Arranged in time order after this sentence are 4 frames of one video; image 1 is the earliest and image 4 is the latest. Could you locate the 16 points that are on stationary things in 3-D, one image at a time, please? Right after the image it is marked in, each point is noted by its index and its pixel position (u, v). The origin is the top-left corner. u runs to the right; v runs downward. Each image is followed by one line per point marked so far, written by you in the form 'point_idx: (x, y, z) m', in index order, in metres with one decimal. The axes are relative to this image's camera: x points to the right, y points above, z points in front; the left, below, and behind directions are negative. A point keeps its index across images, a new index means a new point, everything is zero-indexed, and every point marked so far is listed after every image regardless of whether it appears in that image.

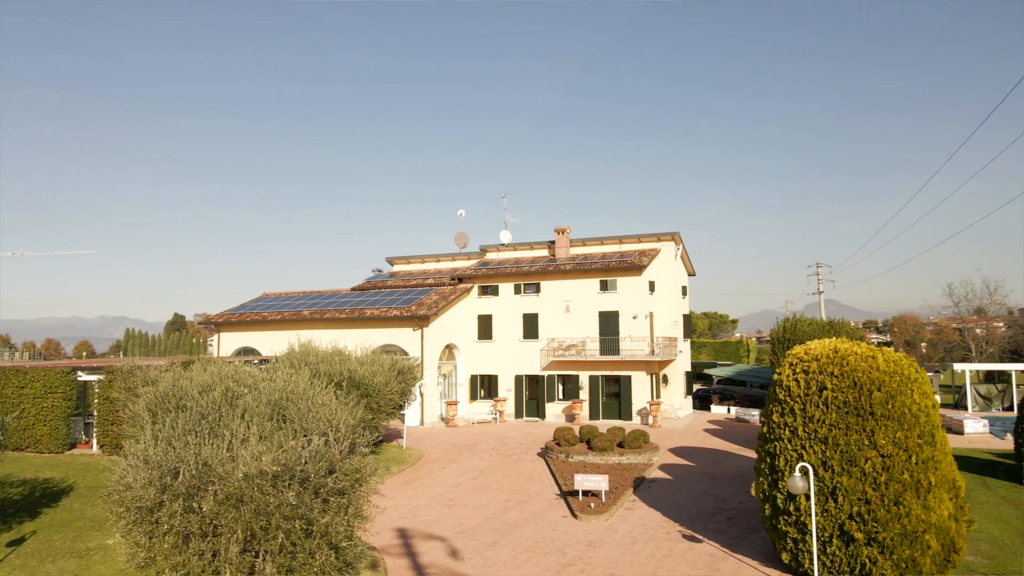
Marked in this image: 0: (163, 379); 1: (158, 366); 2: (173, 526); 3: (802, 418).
0: (-6.5, -1.8, +11.5) m
1: (-8.4, -1.9, +14.6) m
2: (-3.3, -2.3, +6.1) m
3: (+4.6, -2.1, +9.8) m
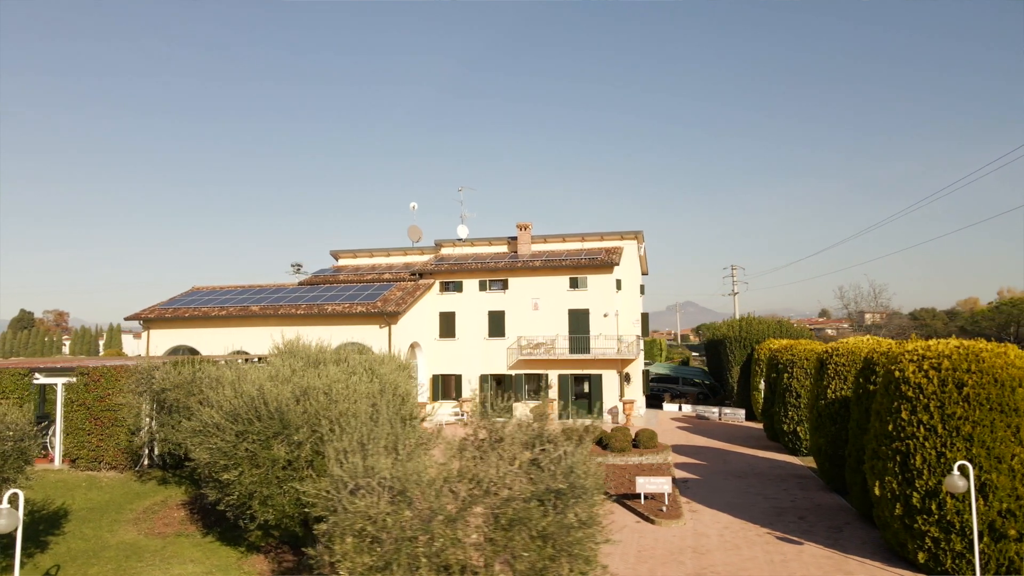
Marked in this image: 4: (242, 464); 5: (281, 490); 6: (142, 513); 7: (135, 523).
0: (-4.5, -1.5, +9.8) m
1: (-6.8, -1.6, +12.6) m
2: (-0.6, -2.2, +4.9) m
3: (+6.7, -2.0, +9.7) m
4: (-3.8, -2.5, +8.6) m
5: (-3.2, -2.8, +8.5) m
6: (-7.4, -4.5, +12.3) m
7: (-7.2, -4.5, +11.7) m
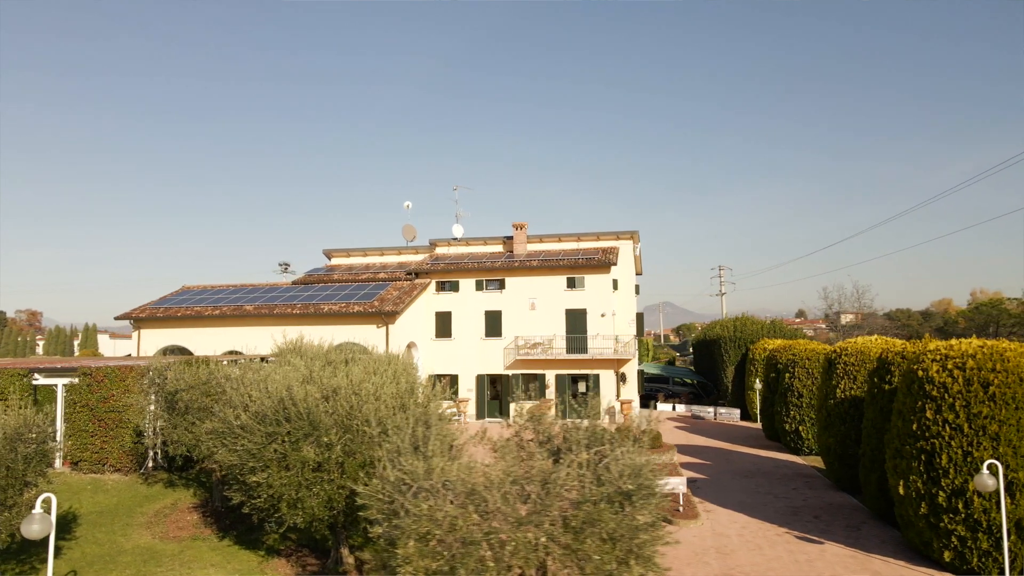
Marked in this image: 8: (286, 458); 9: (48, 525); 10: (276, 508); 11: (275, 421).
0: (-4.1, -1.5, +9.6) m
1: (-6.4, -1.6, +12.4) m
2: (0.0, -2.1, +4.8) m
3: (+7.1, -2.0, +9.7) m
4: (-3.3, -2.4, +8.5) m
5: (-2.7, -2.8, +8.4) m
6: (-7.0, -4.5, +12.0) m
7: (-6.8, -4.4, +11.5) m
8: (-3.1, -2.3, +8.5) m
9: (-4.9, -2.5, +6.5) m
10: (-3.3, -3.1, +8.7) m
11: (-3.3, -1.9, +8.6) m
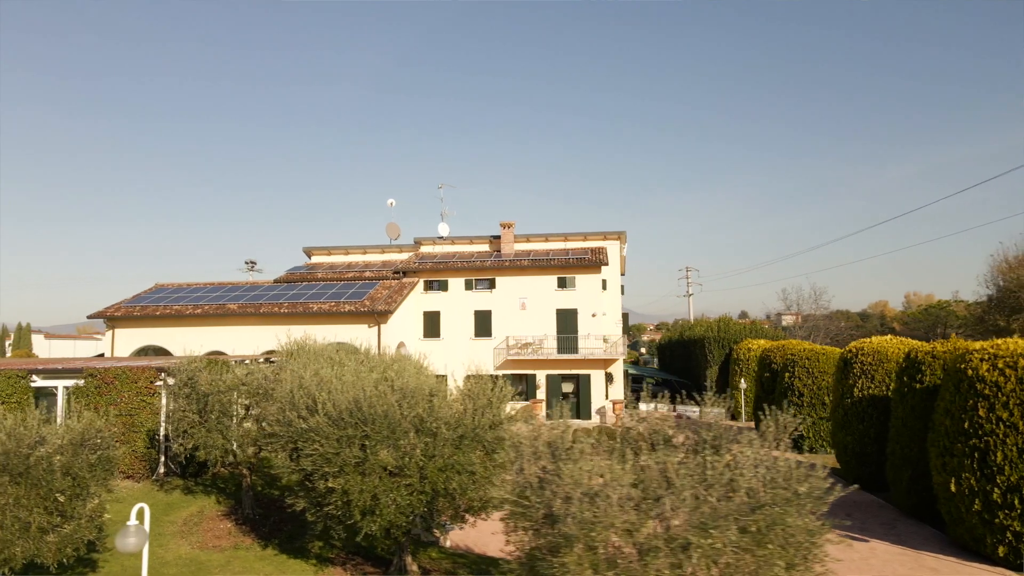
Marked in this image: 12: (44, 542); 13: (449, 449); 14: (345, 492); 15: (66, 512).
0: (-3.0, -1.5, +9.2) m
1: (-5.5, -1.6, +11.8) m
2: (+1.3, -2.1, +4.6) m
3: (+8.2, -2.0, +9.9) m
4: (-2.2, -2.4, +8.1) m
5: (-1.6, -2.7, +8.0) m
6: (-6.1, -4.4, +11.4) m
7: (-5.8, -4.4, +10.9) m
8: (-2.0, -2.3, +8.1) m
9: (-3.6, -2.4, +6.0) m
10: (-2.2, -3.1, +8.3) m
11: (-2.2, -1.8, +8.2) m
12: (-5.5, -3.0, +7.2) m
13: (-0.8, -2.1, +8.1) m
14: (-2.2, -2.7, +8.1) m
15: (-5.4, -2.7, +7.4) m
